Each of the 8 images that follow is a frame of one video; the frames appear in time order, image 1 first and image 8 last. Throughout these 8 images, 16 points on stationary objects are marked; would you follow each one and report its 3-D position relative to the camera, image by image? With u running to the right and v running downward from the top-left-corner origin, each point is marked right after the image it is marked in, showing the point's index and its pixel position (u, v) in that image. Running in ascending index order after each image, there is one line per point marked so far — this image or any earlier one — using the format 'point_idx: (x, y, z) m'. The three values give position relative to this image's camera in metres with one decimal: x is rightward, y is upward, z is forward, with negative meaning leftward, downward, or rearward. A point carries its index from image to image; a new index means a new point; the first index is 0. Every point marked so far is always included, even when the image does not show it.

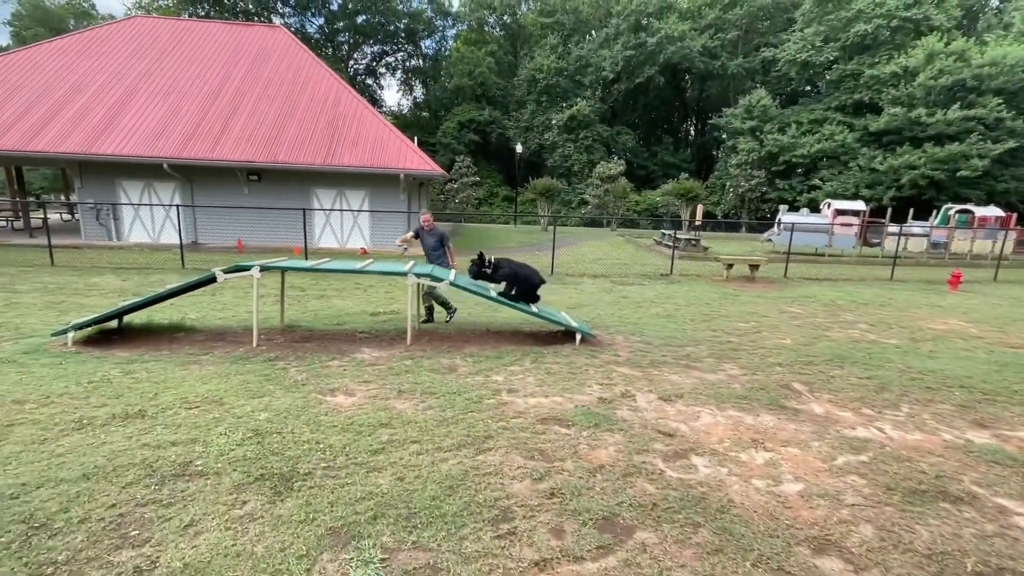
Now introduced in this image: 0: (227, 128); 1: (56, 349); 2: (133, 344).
0: (-10.1, +5.6, +17.0) m
1: (-4.7, -0.7, +5.0) m
2: (-4.2, -0.6, +5.3) m
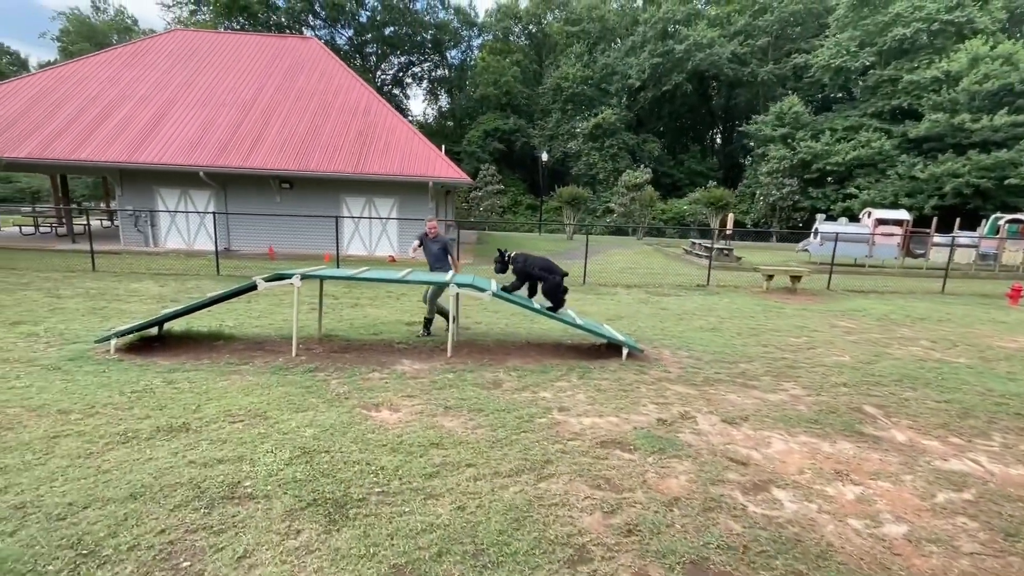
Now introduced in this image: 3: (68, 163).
0: (-9.0, +5.4, +17.3) m
1: (-4.3, -0.7, +5.0) m
2: (-3.7, -0.7, +5.3) m
3: (-14.3, +4.0, +15.5) m
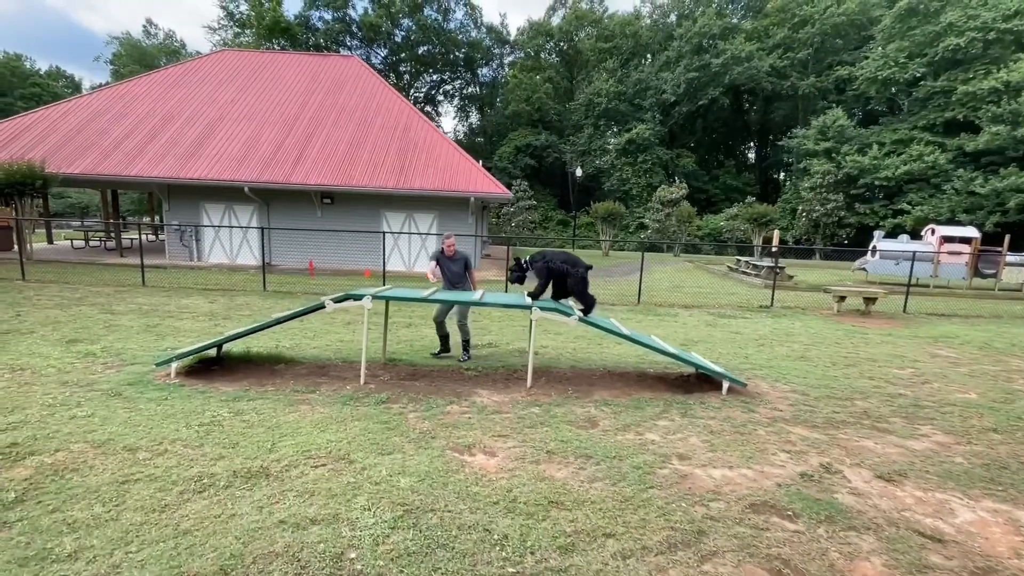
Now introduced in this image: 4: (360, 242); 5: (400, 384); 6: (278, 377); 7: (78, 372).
0: (-7.5, +4.9, +17.3) m
1: (-3.4, -0.9, +4.7) m
2: (-2.9, -0.9, +4.9) m
3: (-12.9, +3.6, +15.8) m
4: (-5.5, +1.7, +17.2) m
5: (-1.1, -1.0, +4.9) m
6: (-2.4, -0.9, +5.0) m
7: (-4.4, -0.9, +4.9) m
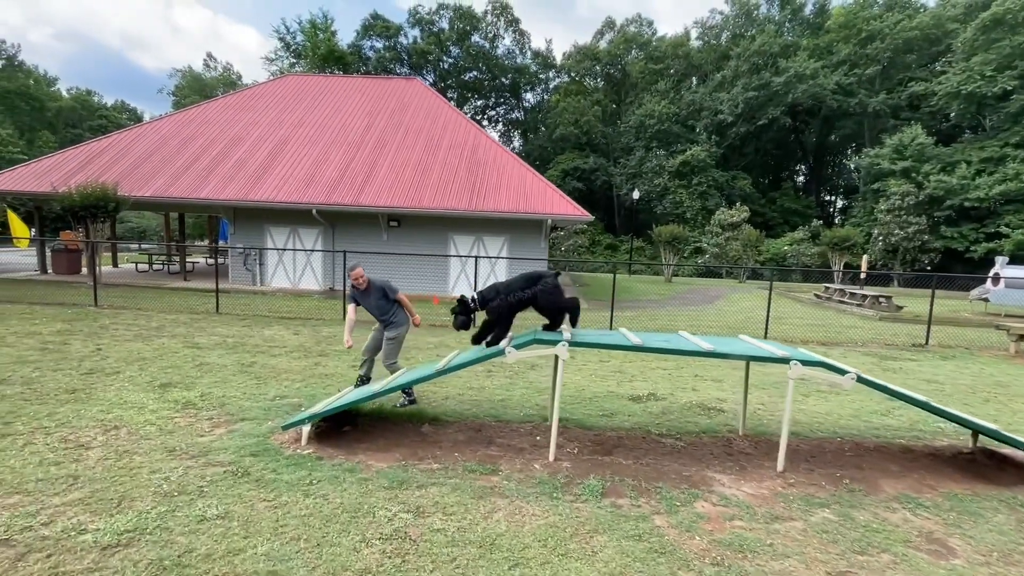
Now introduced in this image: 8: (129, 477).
0: (-4.9, +3.9, +16.7) m
1: (-1.6, -1.2, +3.5) m
2: (-1.1, -1.2, +3.8) m
3: (-10.4, +2.8, +15.5) m
4: (-2.9, +0.7, +16.3) m
5: (+0.7, -1.3, +3.7) m
6: (-0.6, -1.2, +3.8) m
7: (-2.6, -1.2, +3.9) m
8: (-2.4, -1.2, +3.1) m
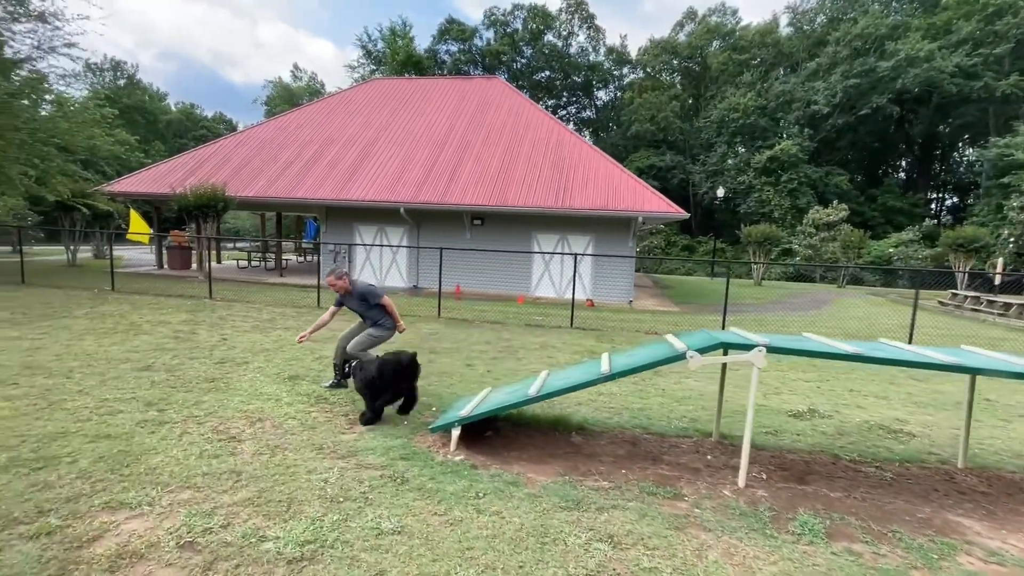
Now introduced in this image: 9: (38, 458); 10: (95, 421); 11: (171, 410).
0: (-1.9, +4.0, +16.7) m
1: (-0.5, -1.2, +3.2) m
2: (+0.1, -1.2, +3.4) m
3: (-7.6, +2.9, +16.2) m
4: (-0.1, +0.8, +16.1) m
5: (+1.8, -1.3, +3.1) m
6: (+0.6, -1.2, +3.4) m
7: (-1.4, -1.1, +3.7) m
8: (-1.3, -1.1, +2.9) m
9: (-2.8, -1.0, +2.8) m
10: (-3.0, -1.0, +3.4) m
11: (-2.7, -1.0, +3.8) m
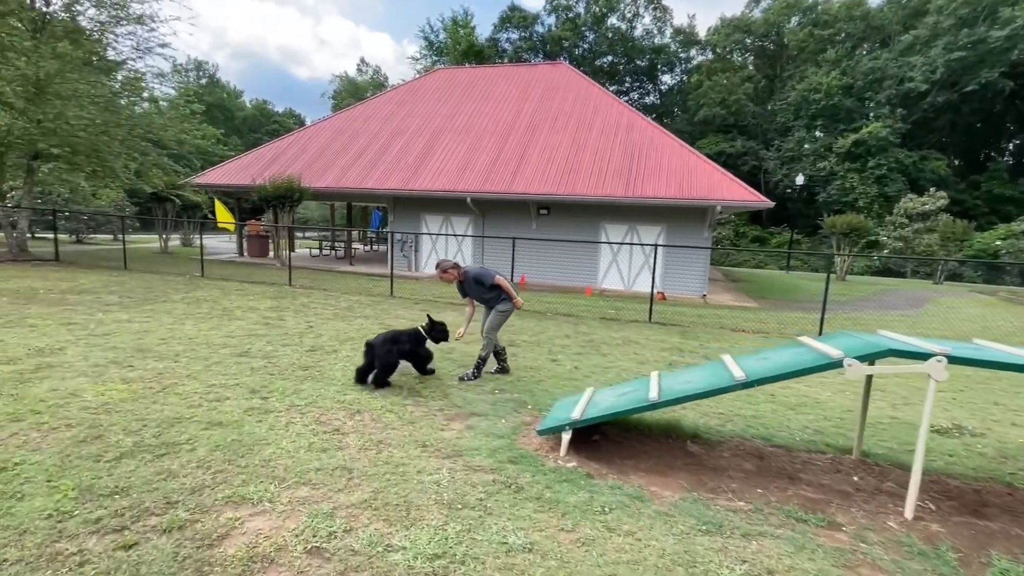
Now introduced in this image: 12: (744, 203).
0: (+0.4, +4.3, +16.5) m
1: (+0.3, -1.1, +3.0) m
2: (+0.9, -1.2, +3.1) m
3: (-5.3, +3.3, +16.6) m
4: (+2.1, +1.1, +15.7) m
5: (+2.5, -1.3, +2.6) m
6: (+1.3, -1.2, +3.0) m
7: (-0.6, -1.0, +3.6) m
8: (-0.6, -1.1, +2.7) m
9: (-2.1, -0.9, +2.8) m
10: (-2.2, -0.9, +3.5) m
11: (-1.9, -0.9, +3.8) m
12: (+6.5, +2.4, +13.4) m
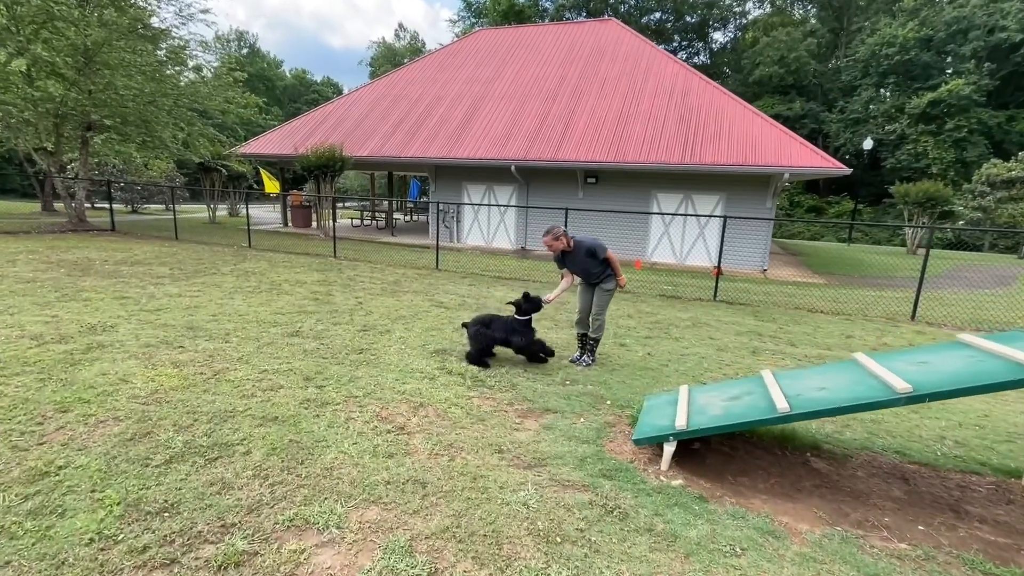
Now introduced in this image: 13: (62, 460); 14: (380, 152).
0: (+1.9, +5.2, +15.6) m
1: (+0.8, -1.0, +2.6) m
2: (+1.4, -1.1, +2.6) m
3: (-3.8, +4.3, +16.2) m
4: (+3.5, +1.9, +14.9) m
5: (+3.0, -1.3, +2.0) m
6: (+1.8, -1.1, +2.5) m
7: (-0.1, -0.9, +3.2) m
8: (-0.2, -1.0, +2.3) m
9: (-1.6, -0.8, +2.5) m
10: (-1.7, -0.7, +3.2) m
11: (-1.3, -0.7, +3.5) m
12: (+7.7, +3.0, +12.2) m
13: (-2.2, -0.8, +2.3) m
14: (-4.6, +4.8, +16.7) m
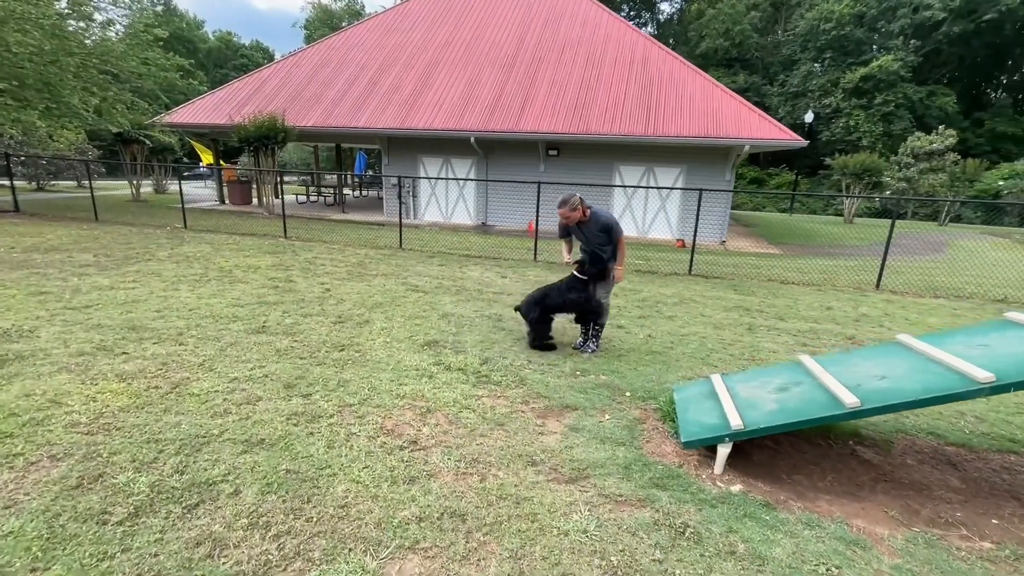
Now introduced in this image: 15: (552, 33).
0: (+0.6, +6.0, +15.0) m
1: (+1.0, -1.0, +2.3) m
2: (+1.6, -1.0, +2.4) m
3: (-5.1, +4.9, +15.1) m
4: (+2.4, +2.7, +14.7) m
5: (+3.2, -1.1, +2.0) m
6: (+2.0, -1.0, +2.3) m
7: (+0.1, -0.8, +2.8) m
8: (+0.1, -1.0, +2.0) m
9: (-1.4, -0.8, +2.0) m
10: (-1.5, -0.7, +2.7) m
11: (-1.2, -0.7, +3.0) m
12: (+6.8, +3.8, +12.4) m
13: (-1.9, -0.9, +1.8) m
14: (-6.0, +5.4, +15.5) m
15: (+1.4, +9.3, +17.3) m
